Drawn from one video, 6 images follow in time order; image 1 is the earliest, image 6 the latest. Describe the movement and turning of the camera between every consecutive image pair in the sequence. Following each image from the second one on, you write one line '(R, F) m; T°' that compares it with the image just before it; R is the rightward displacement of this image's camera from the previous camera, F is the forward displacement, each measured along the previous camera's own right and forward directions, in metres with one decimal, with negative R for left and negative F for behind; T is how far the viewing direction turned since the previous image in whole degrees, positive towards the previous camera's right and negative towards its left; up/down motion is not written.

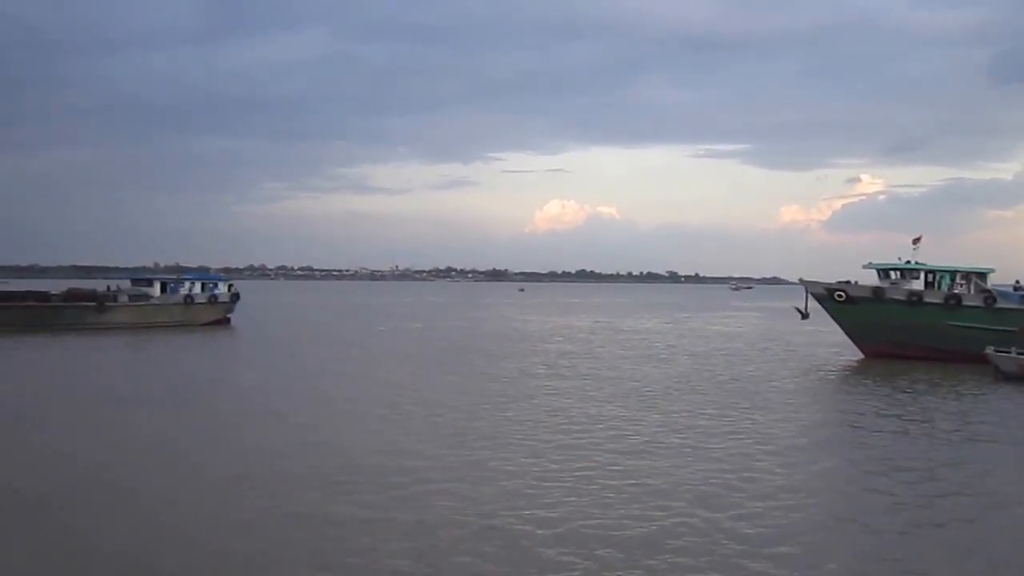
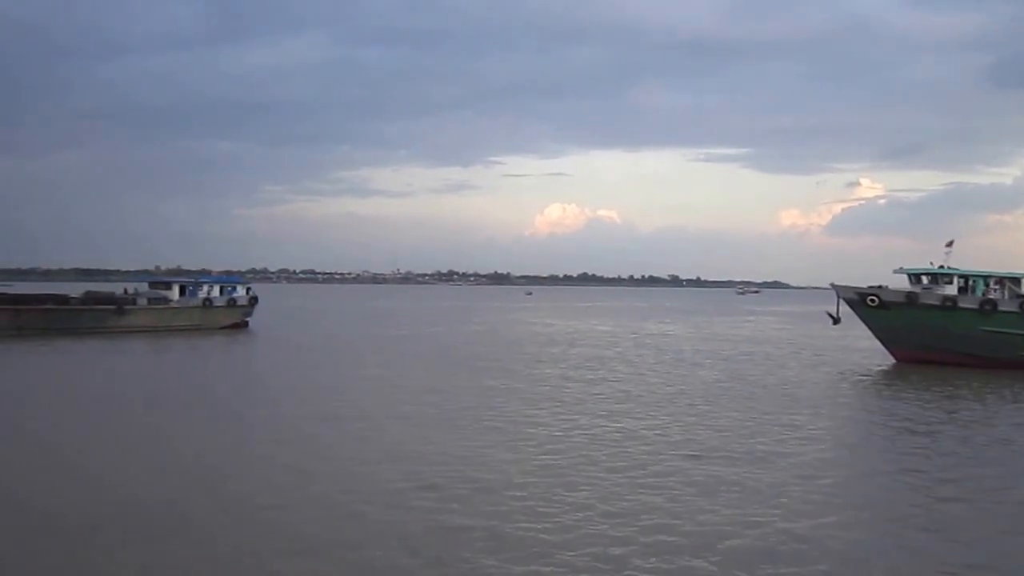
(-0.7, +0.1) m; 0°
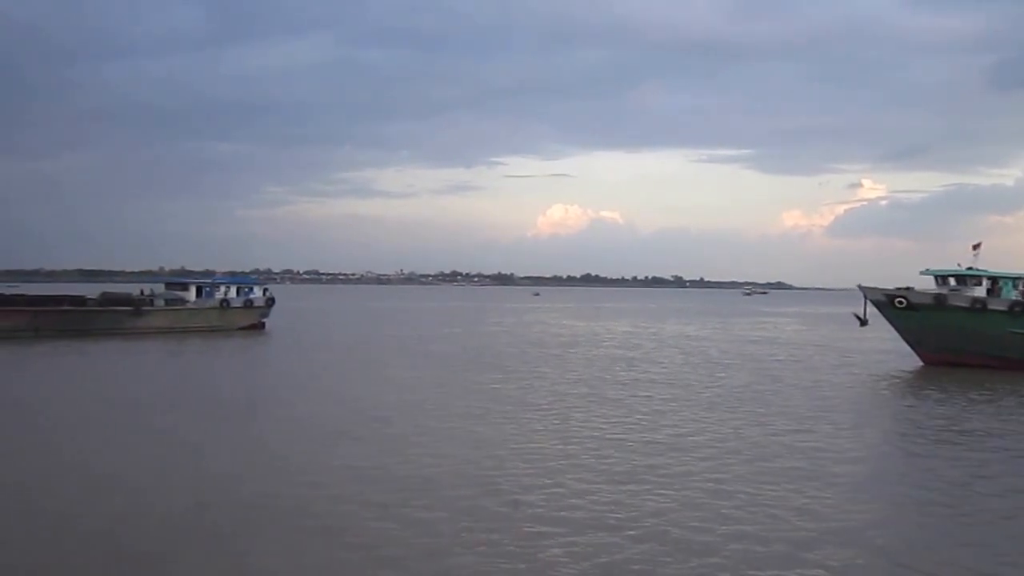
(-0.5, 0.0) m; 0°
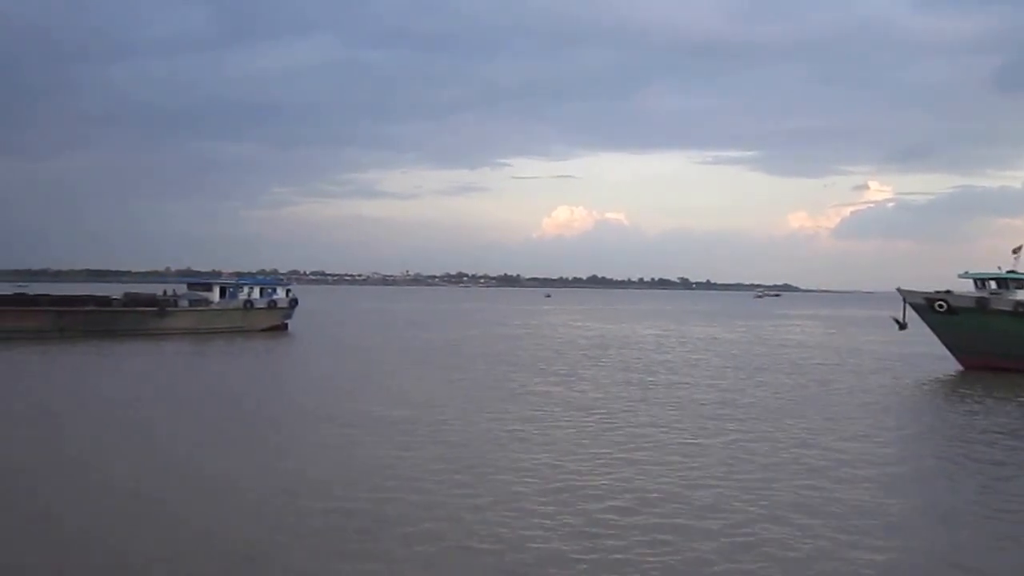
(-0.7, +0.1) m; 0°
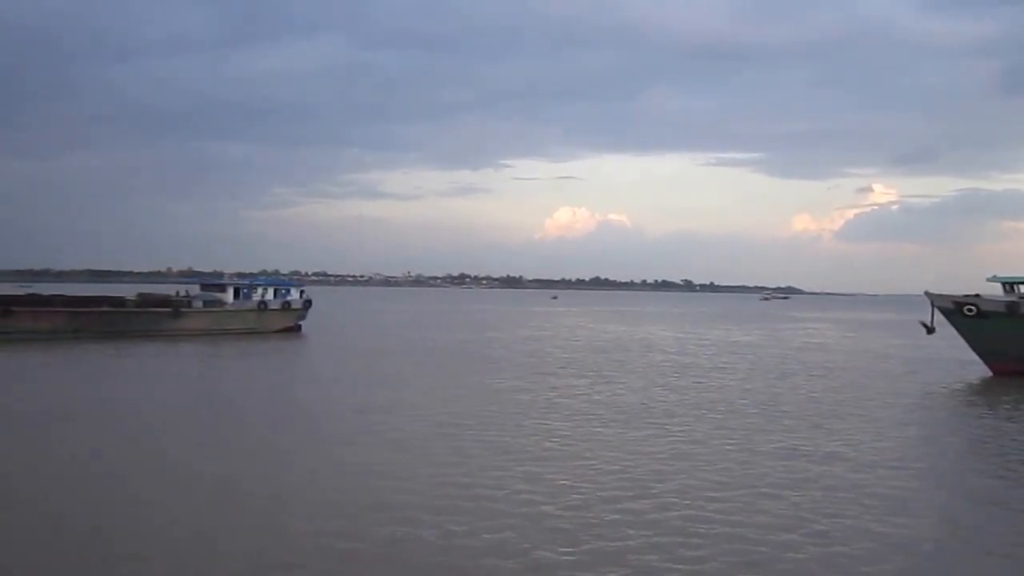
(-0.5, +0.2) m; 0°
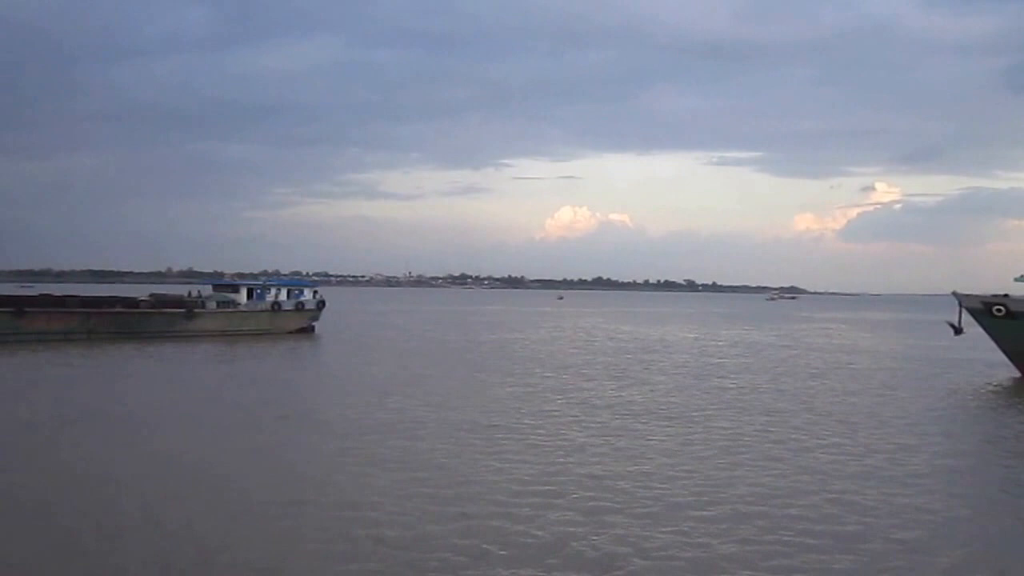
(-0.5, +0.2) m; 0°
